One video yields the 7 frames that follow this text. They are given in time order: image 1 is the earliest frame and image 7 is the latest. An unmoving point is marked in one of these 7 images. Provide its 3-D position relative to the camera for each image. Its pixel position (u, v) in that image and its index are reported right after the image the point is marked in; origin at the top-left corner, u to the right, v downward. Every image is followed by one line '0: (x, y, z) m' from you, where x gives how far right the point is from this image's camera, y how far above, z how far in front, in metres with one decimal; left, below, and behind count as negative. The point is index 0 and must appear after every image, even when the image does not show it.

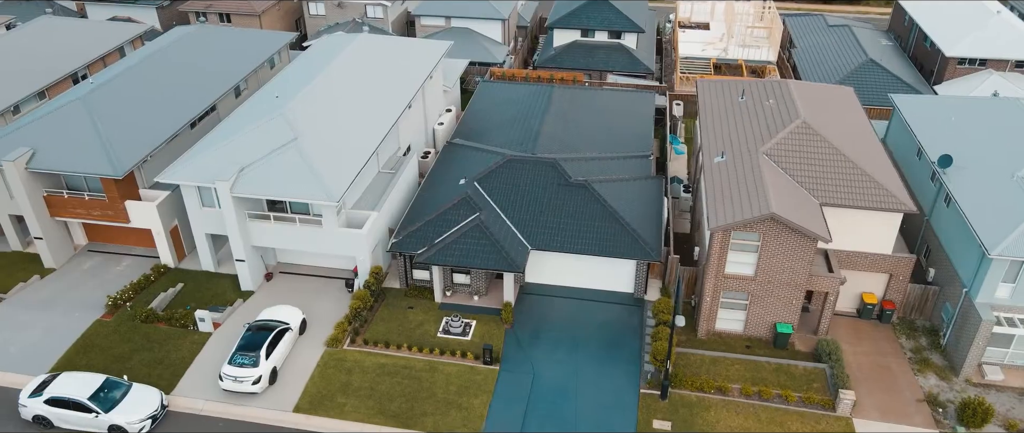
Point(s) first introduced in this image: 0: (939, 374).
0: (+10.9, -4.0, +19.9) m
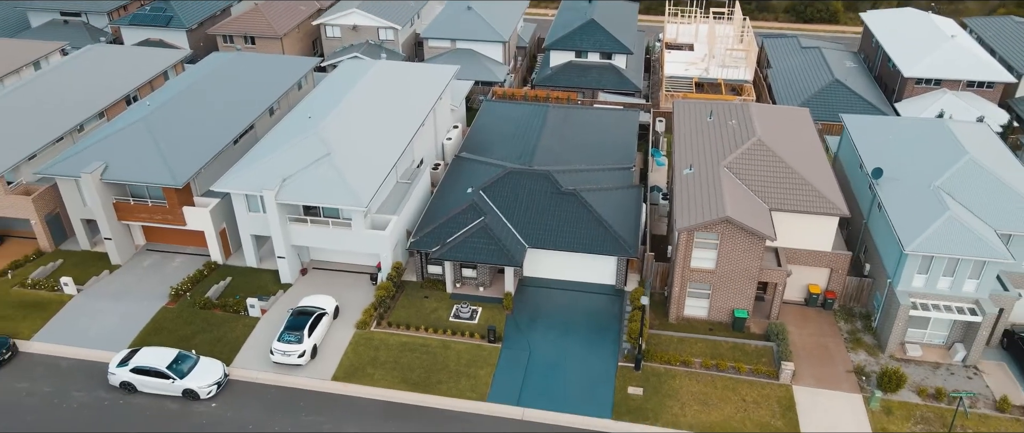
0: (+10.9, -4.1, +23.8) m
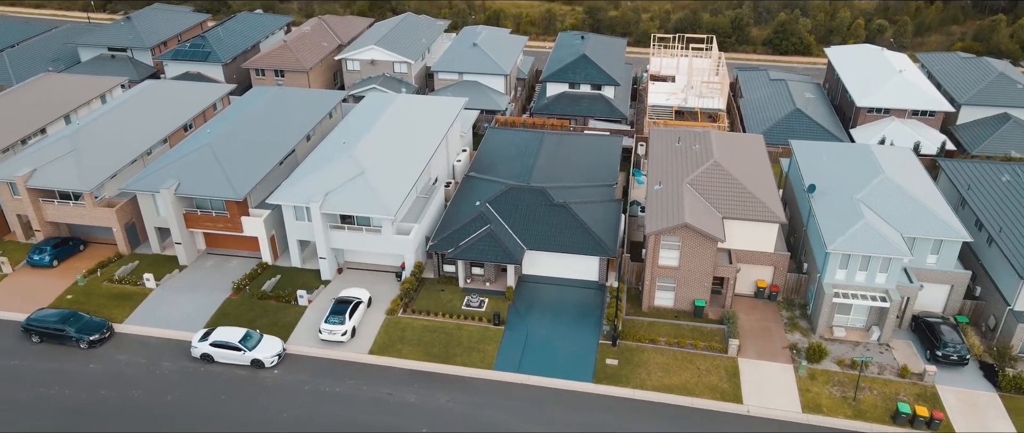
0: (+10.9, -4.3, +29.4) m
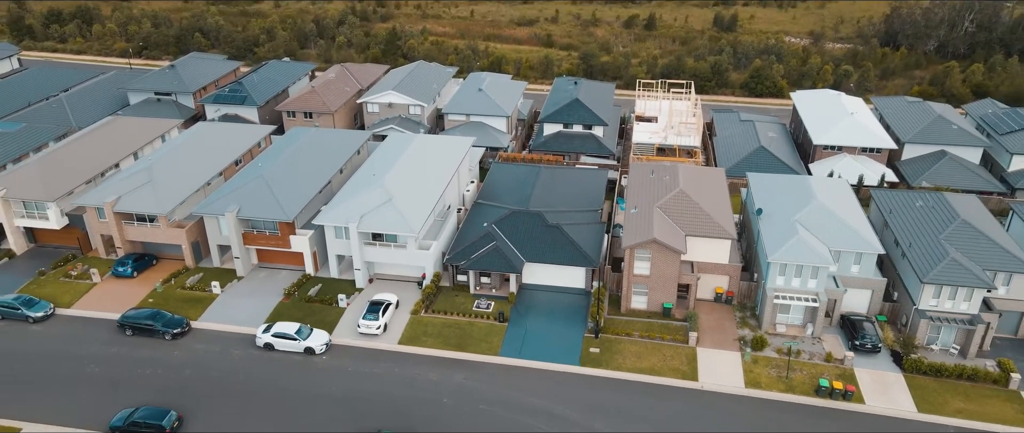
0: (+11.0, -5.1, +36.1) m
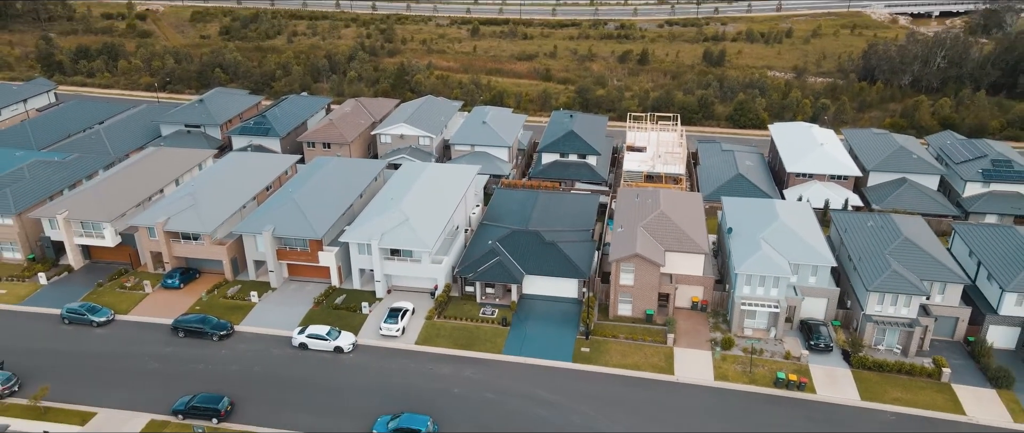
0: (+11.1, -6.1, +41.4) m
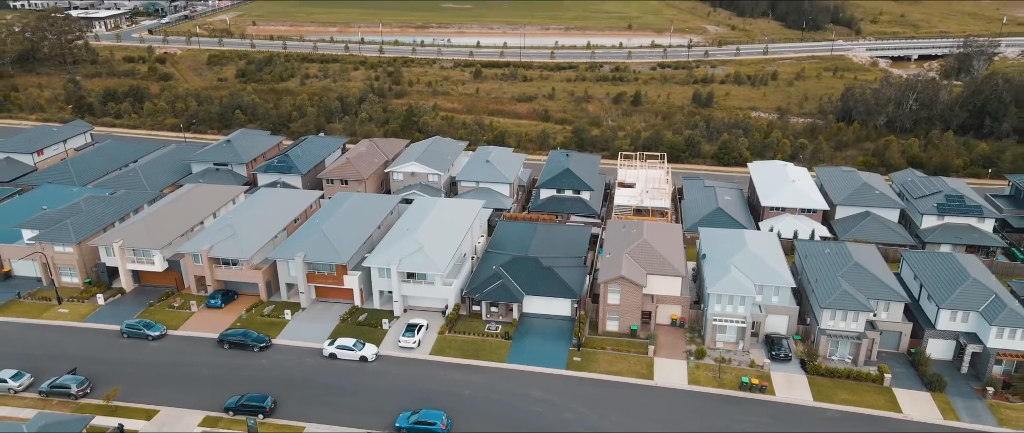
0: (+11.2, -7.8, +47.5) m
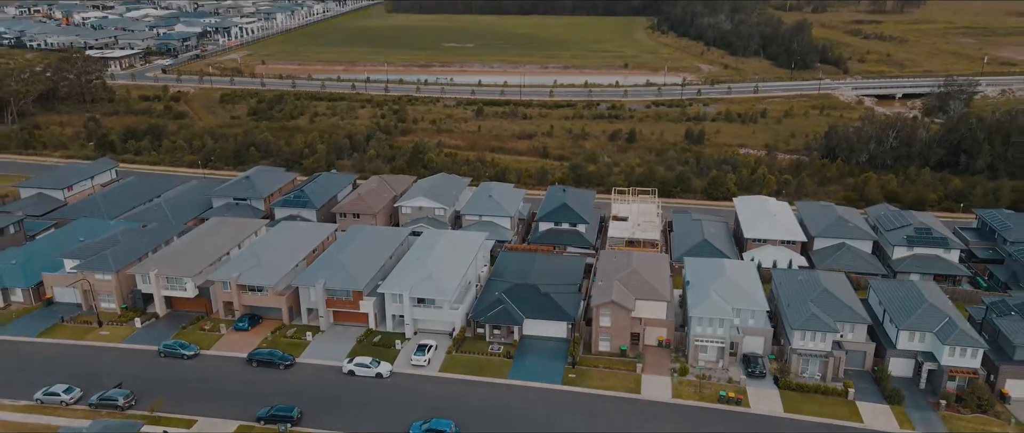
0: (+11.3, -9.8, +52.3) m
